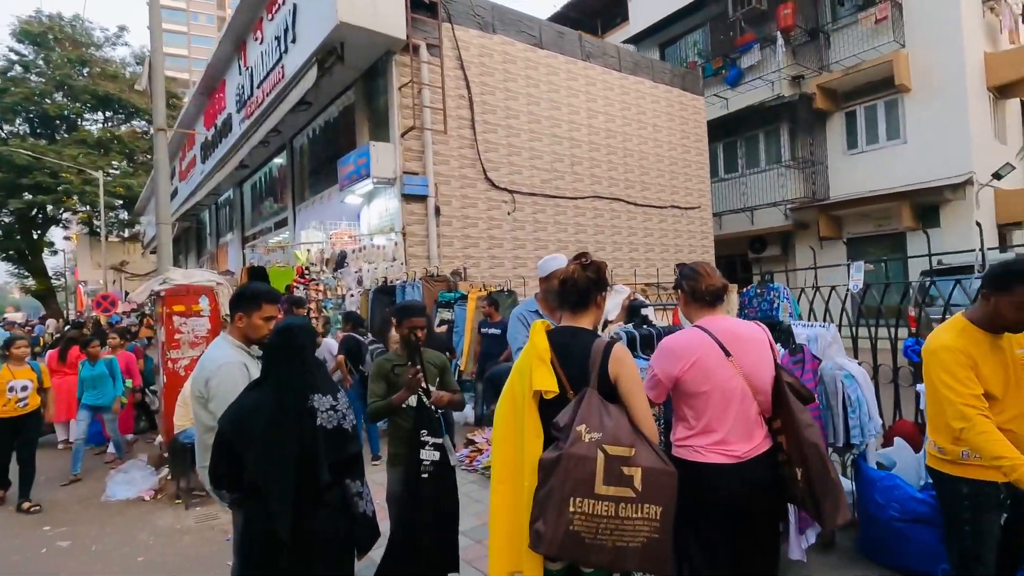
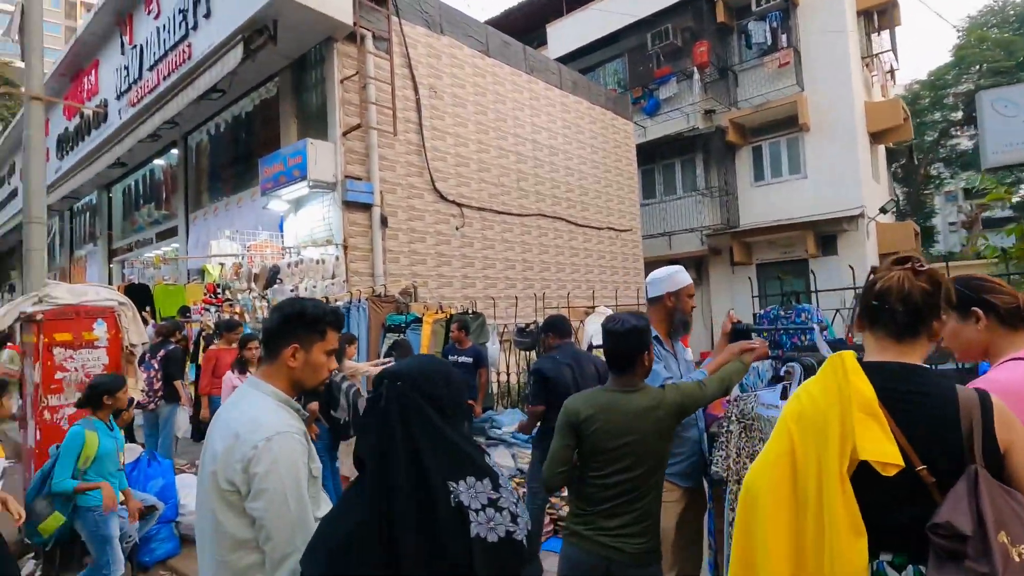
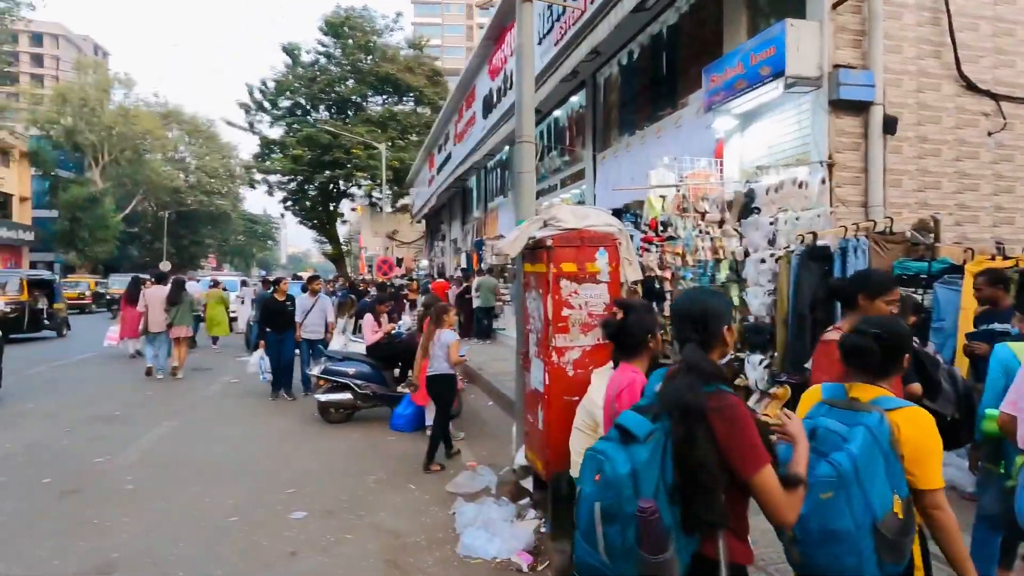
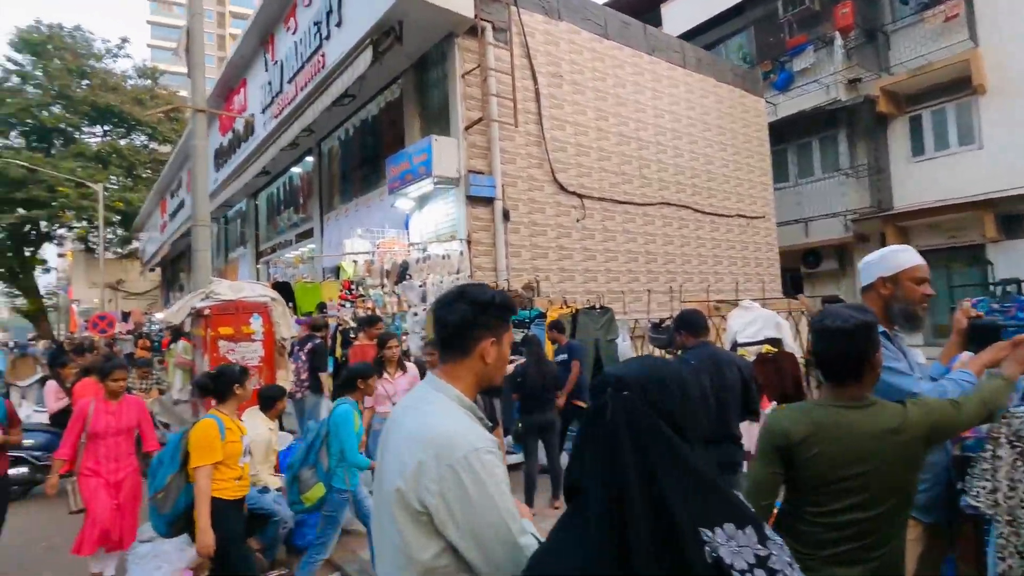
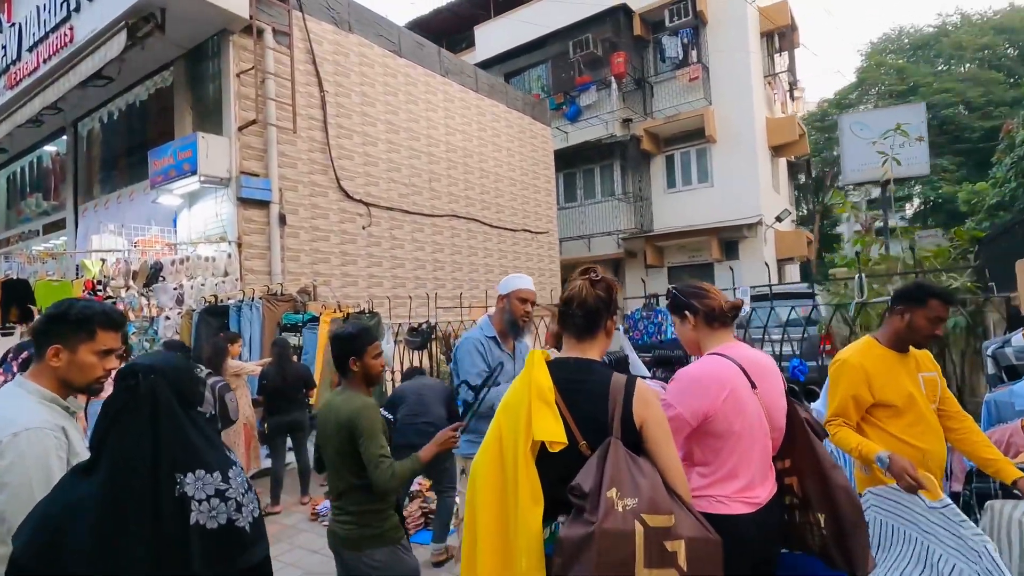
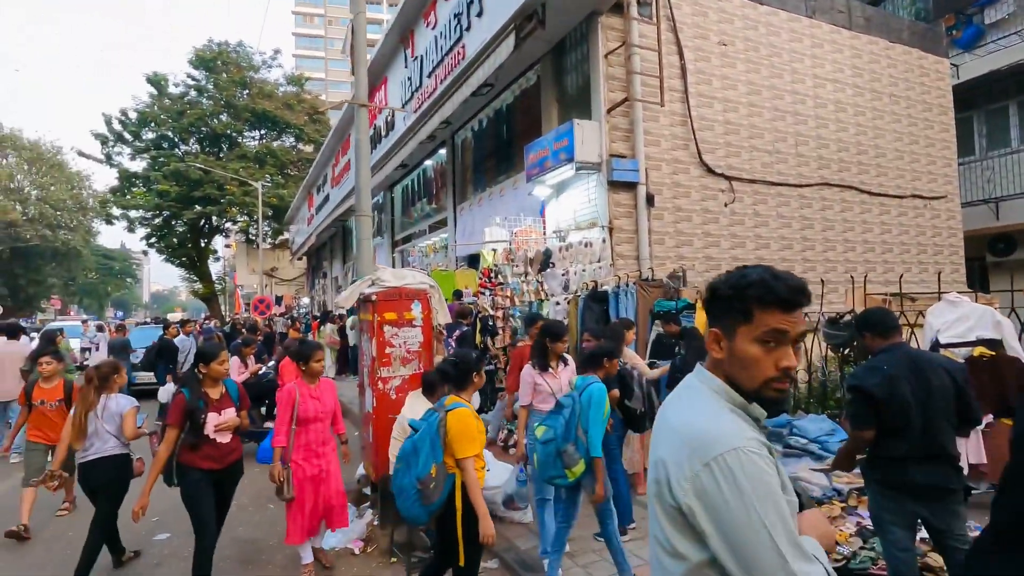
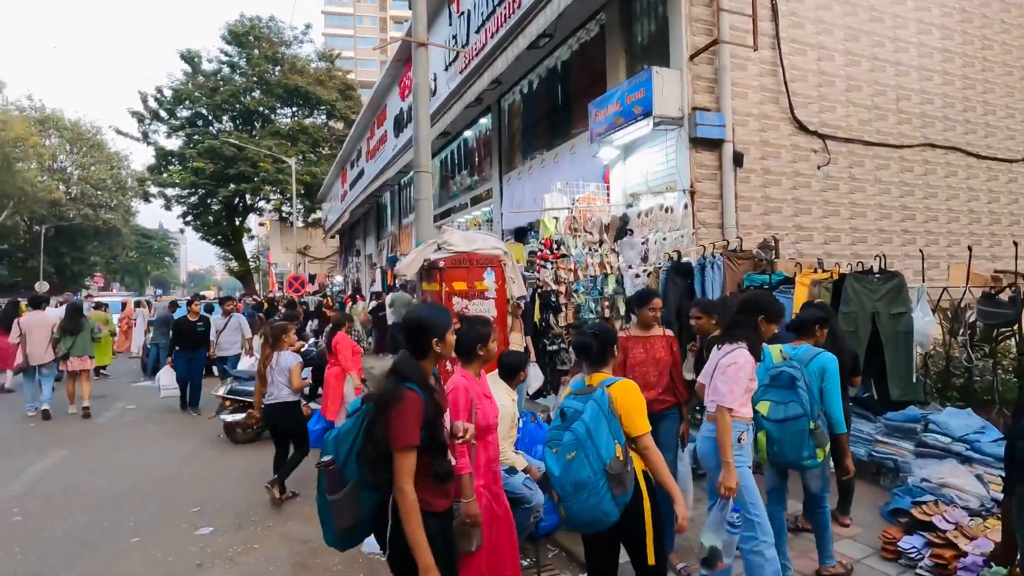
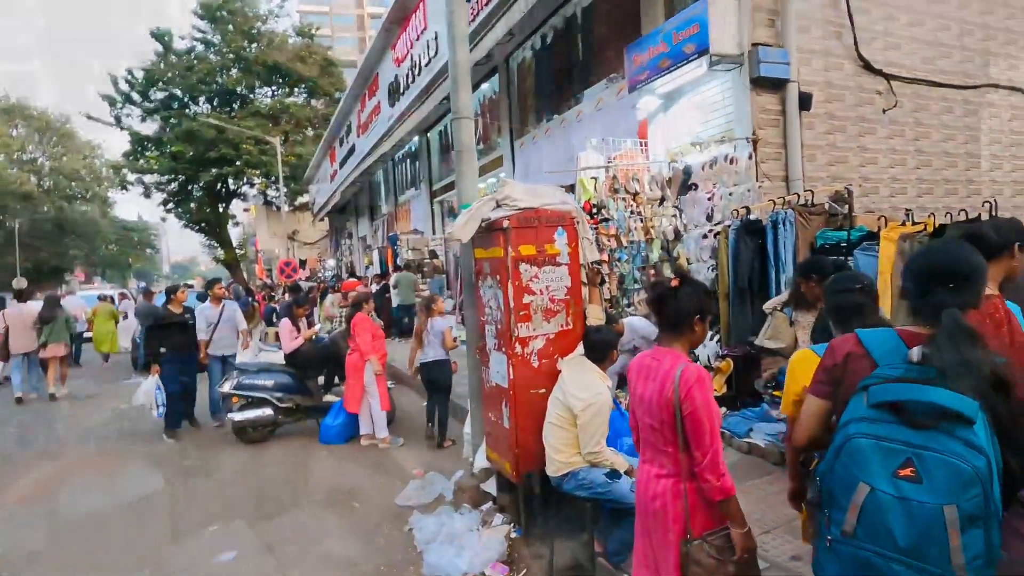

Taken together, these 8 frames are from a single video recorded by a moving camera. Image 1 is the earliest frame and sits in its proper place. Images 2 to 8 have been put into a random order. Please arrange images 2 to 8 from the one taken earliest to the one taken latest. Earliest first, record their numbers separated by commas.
5, 2, 4, 6, 7, 3, 8
